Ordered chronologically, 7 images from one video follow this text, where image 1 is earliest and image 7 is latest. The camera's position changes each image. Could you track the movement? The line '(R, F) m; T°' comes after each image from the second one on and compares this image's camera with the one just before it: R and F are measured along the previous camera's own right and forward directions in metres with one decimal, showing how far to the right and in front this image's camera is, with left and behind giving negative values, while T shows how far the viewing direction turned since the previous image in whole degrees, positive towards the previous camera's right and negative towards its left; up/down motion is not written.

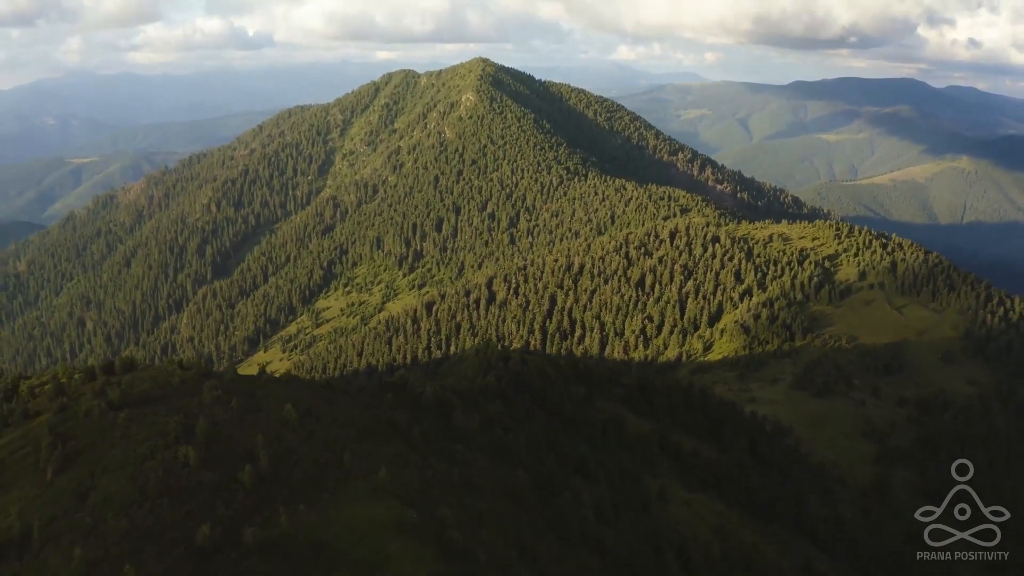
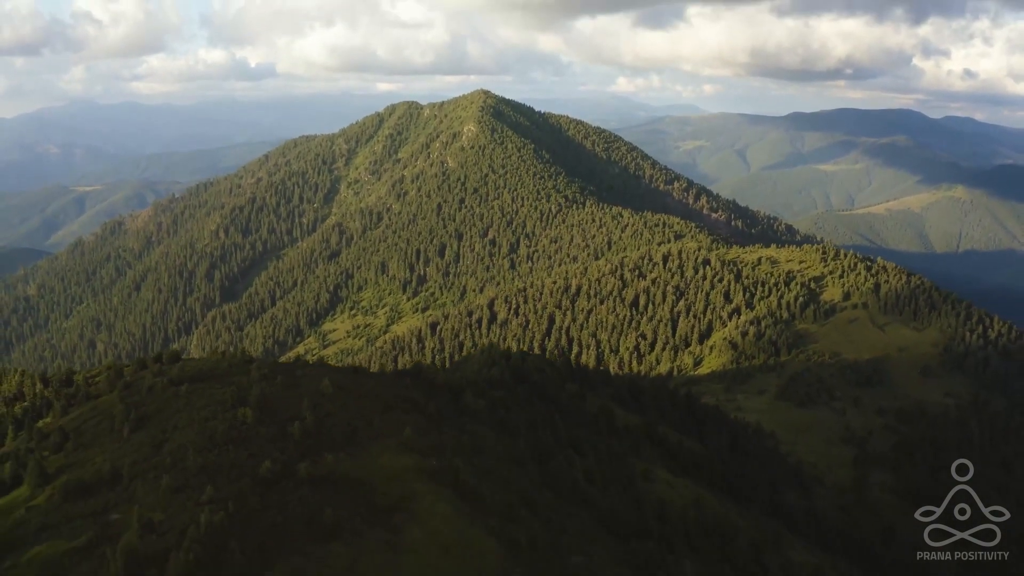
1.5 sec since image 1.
(-0.1, -6.5) m; 0°
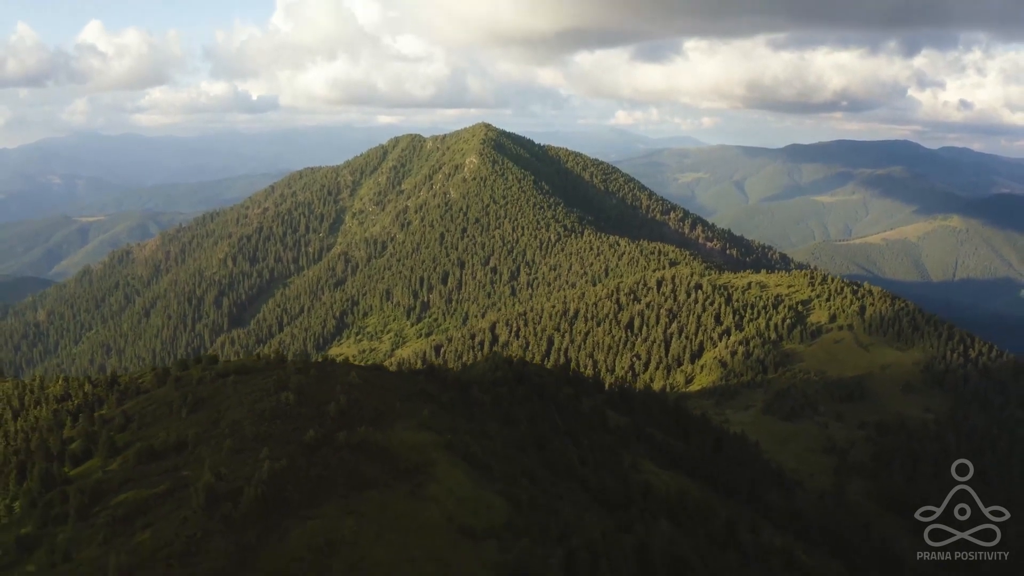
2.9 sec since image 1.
(-0.2, -6.6) m; 0°
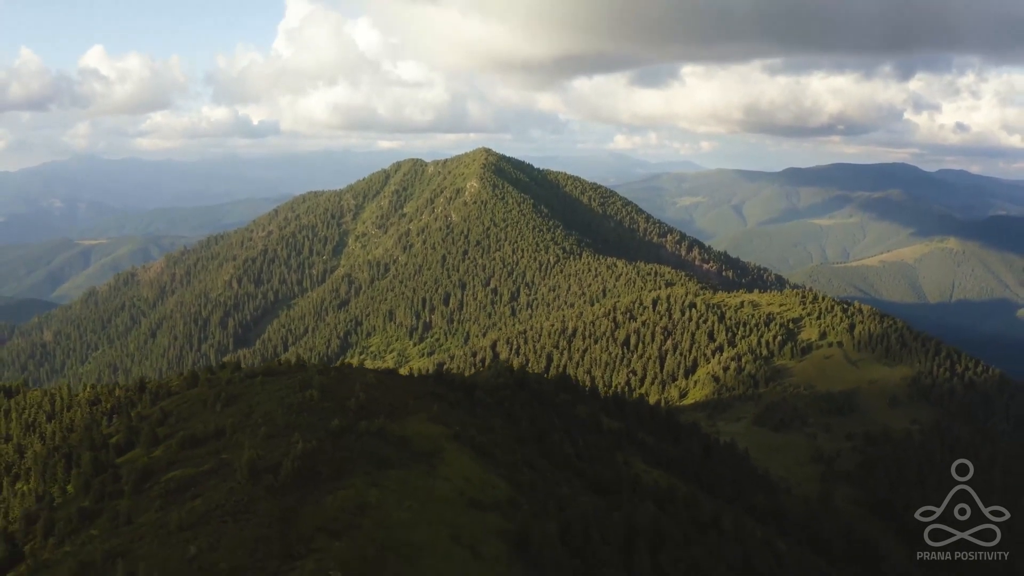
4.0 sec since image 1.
(-0.2, -5.1) m; 0°
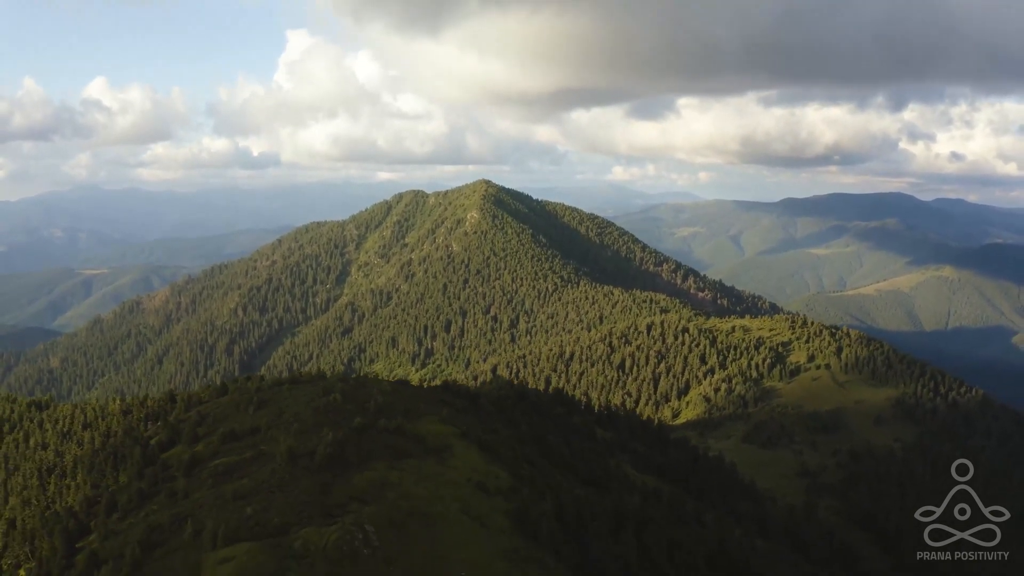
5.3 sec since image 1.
(-0.2, -6.3) m; 0°
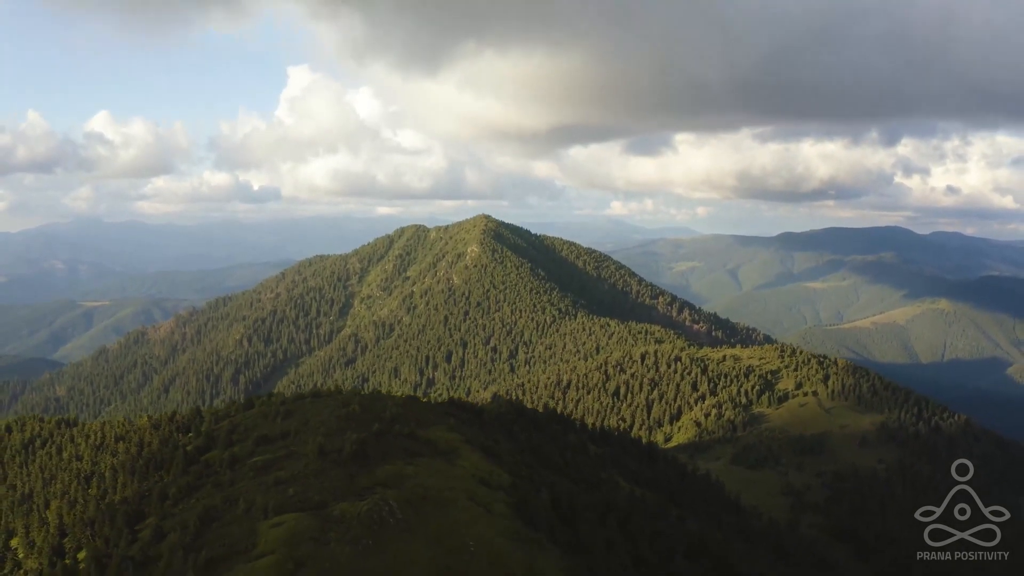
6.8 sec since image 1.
(-0.1, -7.1) m; 0°
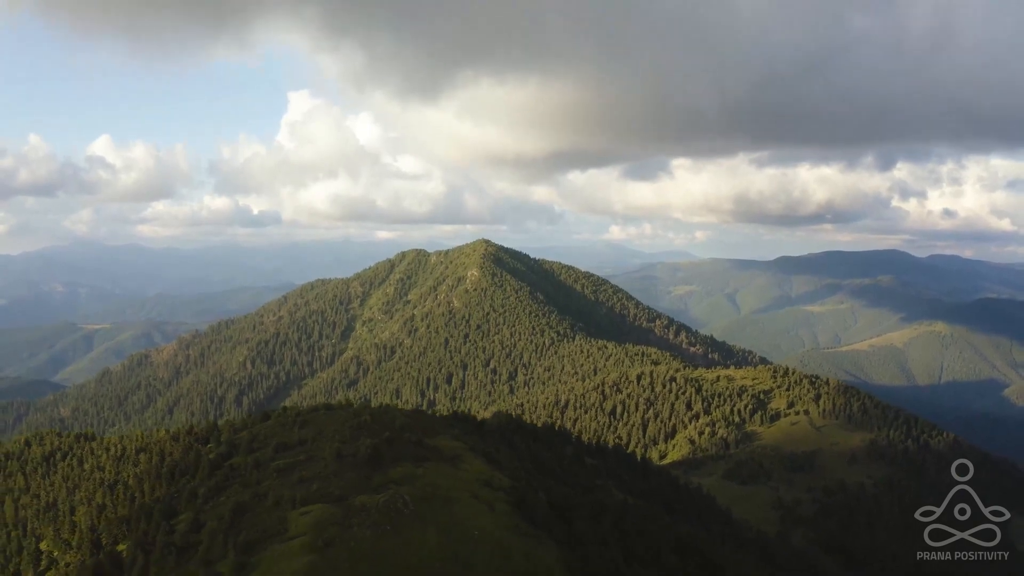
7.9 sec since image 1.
(-0.1, -5.2) m; 0°
